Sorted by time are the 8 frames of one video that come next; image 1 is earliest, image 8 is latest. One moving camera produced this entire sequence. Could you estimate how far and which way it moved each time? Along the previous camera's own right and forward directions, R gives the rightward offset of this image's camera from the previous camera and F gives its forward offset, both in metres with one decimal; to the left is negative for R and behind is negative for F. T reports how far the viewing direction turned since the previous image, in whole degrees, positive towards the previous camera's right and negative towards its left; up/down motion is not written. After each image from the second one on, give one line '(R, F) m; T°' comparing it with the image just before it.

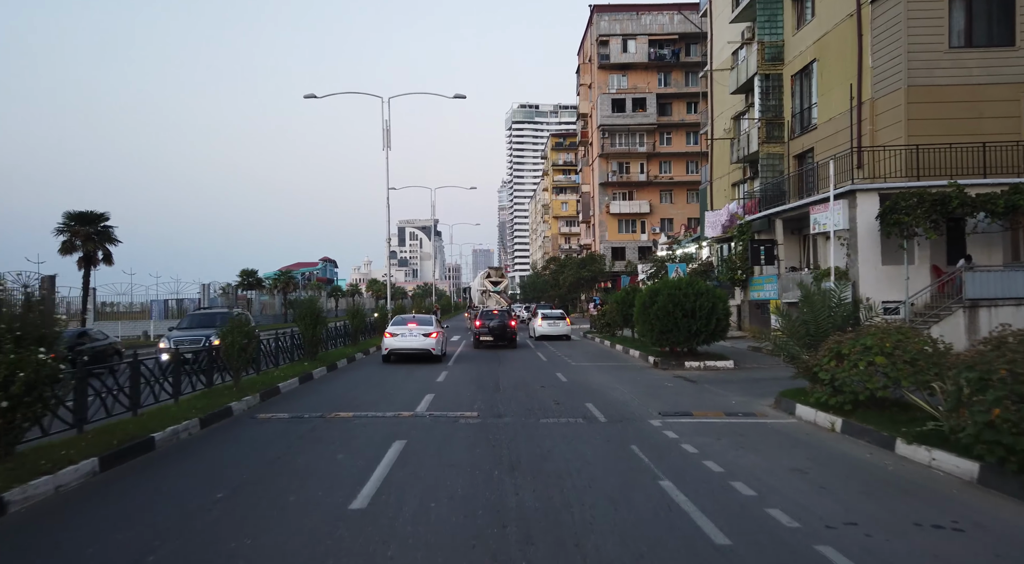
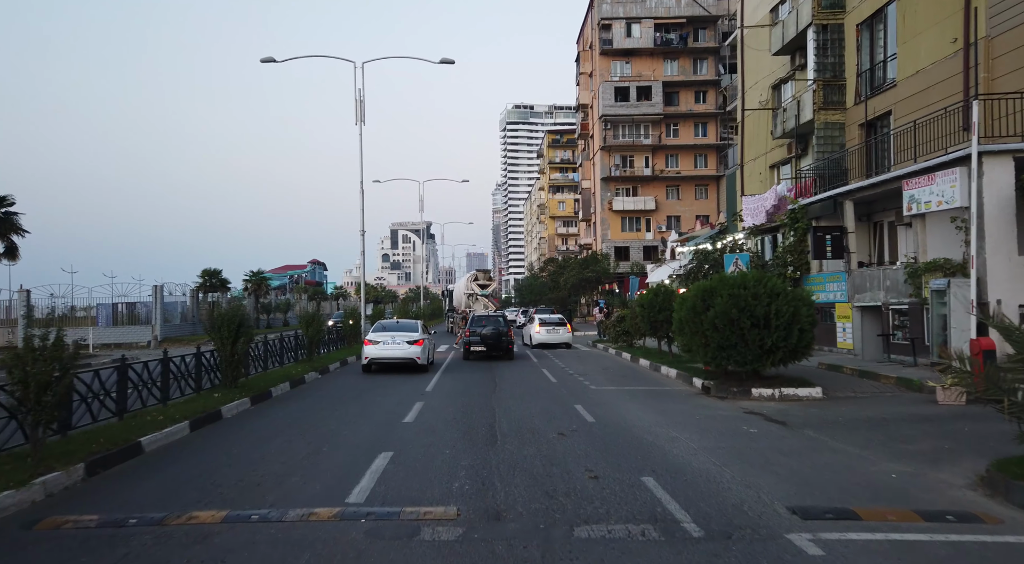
(-0.1, +5.4) m; 0°
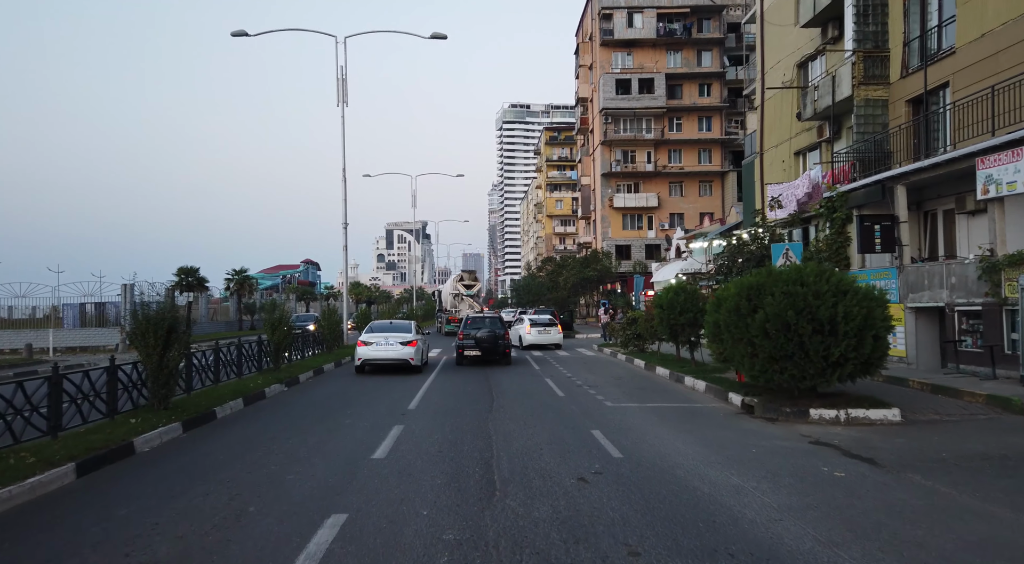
(-0.1, +2.7) m; 0°
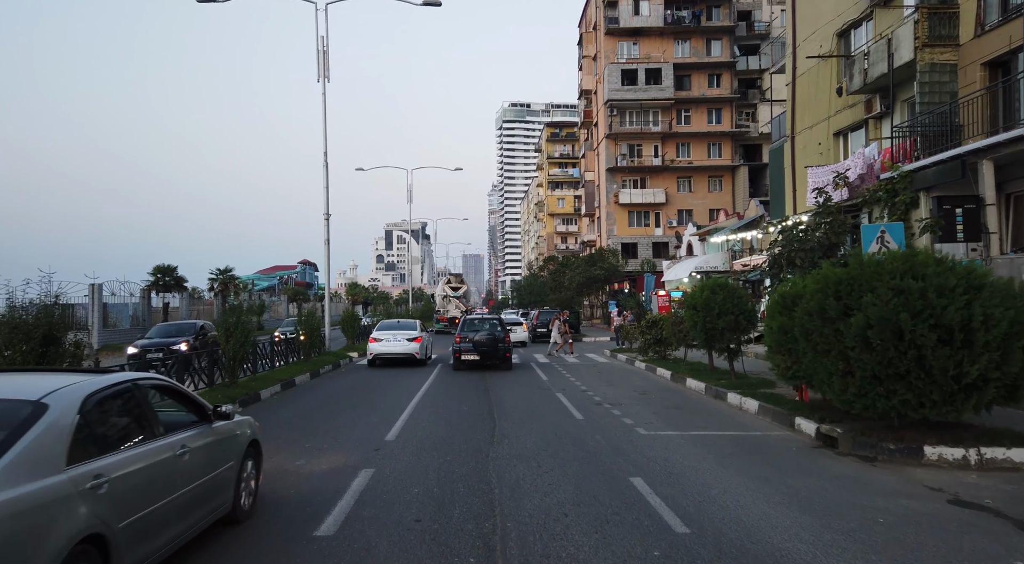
(-0.1, +3.0) m; 0°
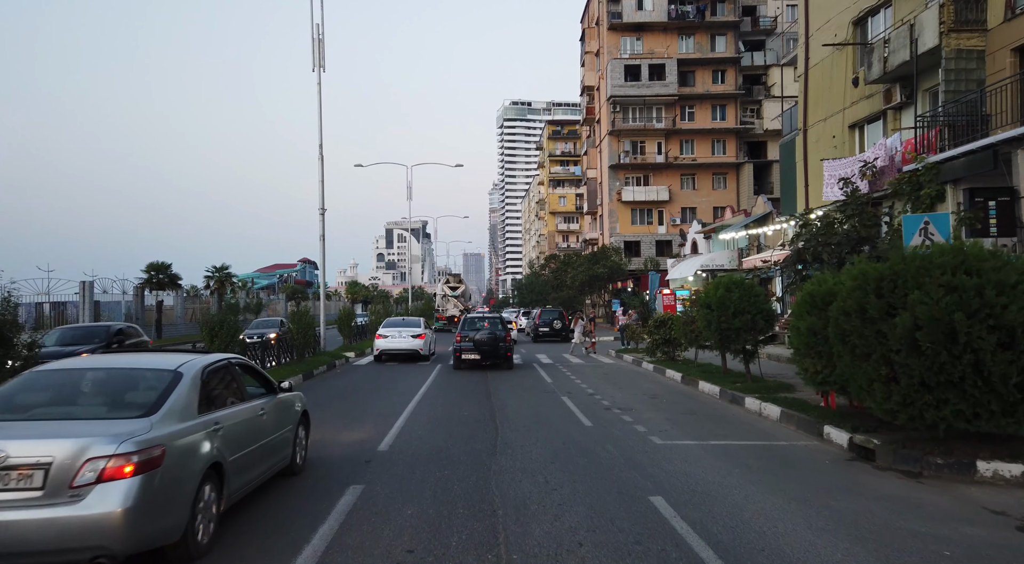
(-0.1, +0.9) m; 0°
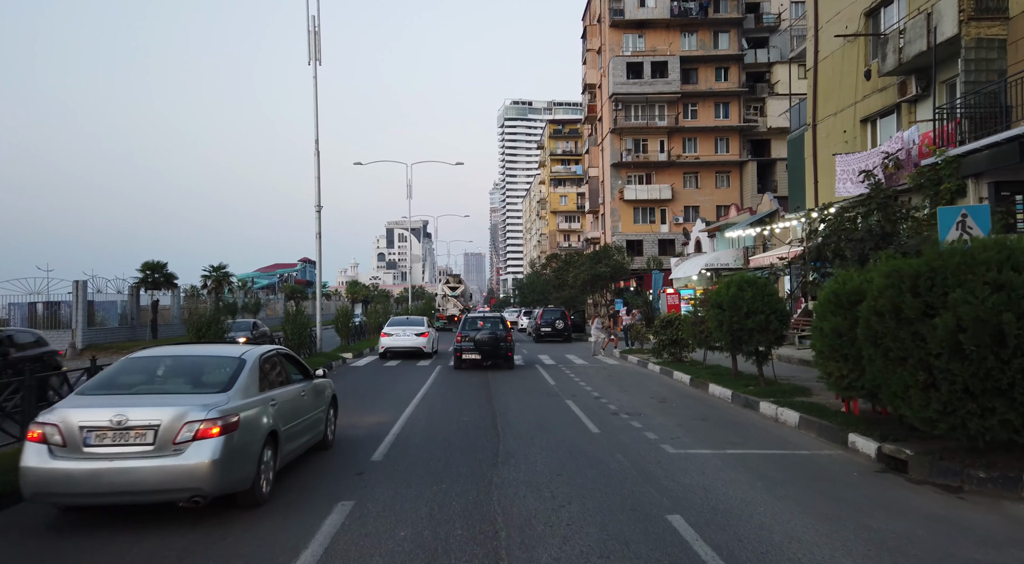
(0.0, +0.6) m; 0°
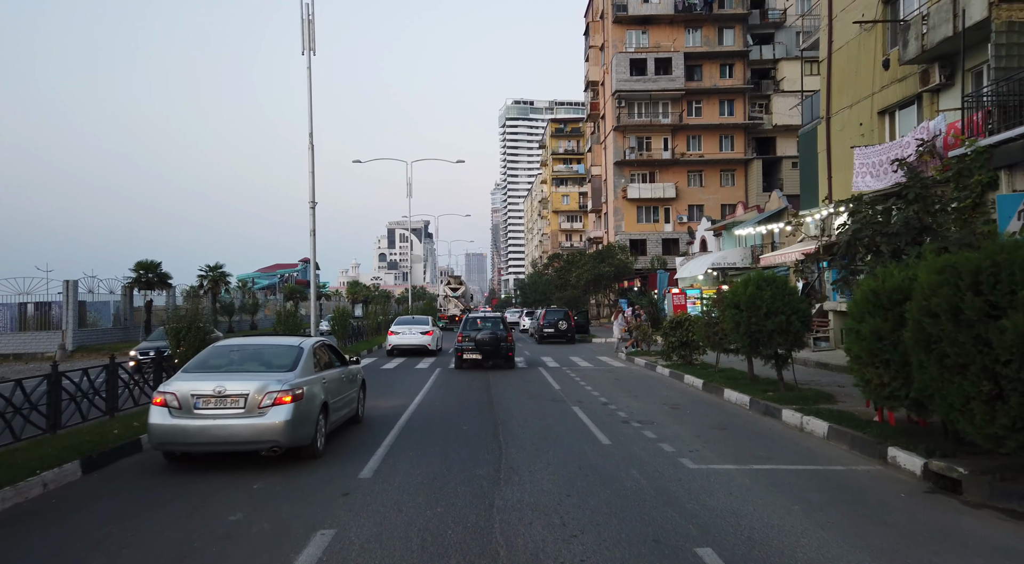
(0.0, +0.9) m; 0°
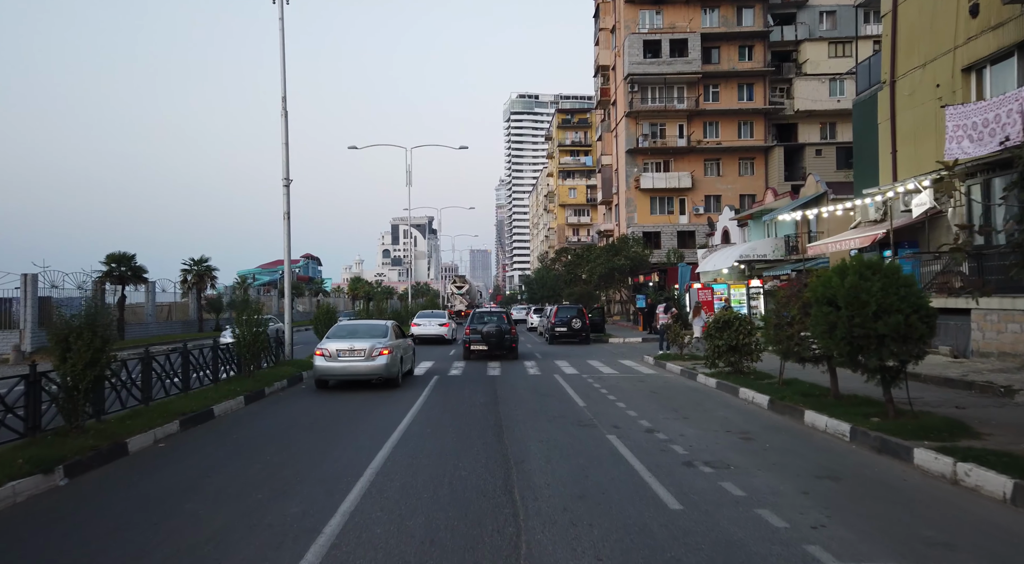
(-0.2, +3.4) m; 0°
